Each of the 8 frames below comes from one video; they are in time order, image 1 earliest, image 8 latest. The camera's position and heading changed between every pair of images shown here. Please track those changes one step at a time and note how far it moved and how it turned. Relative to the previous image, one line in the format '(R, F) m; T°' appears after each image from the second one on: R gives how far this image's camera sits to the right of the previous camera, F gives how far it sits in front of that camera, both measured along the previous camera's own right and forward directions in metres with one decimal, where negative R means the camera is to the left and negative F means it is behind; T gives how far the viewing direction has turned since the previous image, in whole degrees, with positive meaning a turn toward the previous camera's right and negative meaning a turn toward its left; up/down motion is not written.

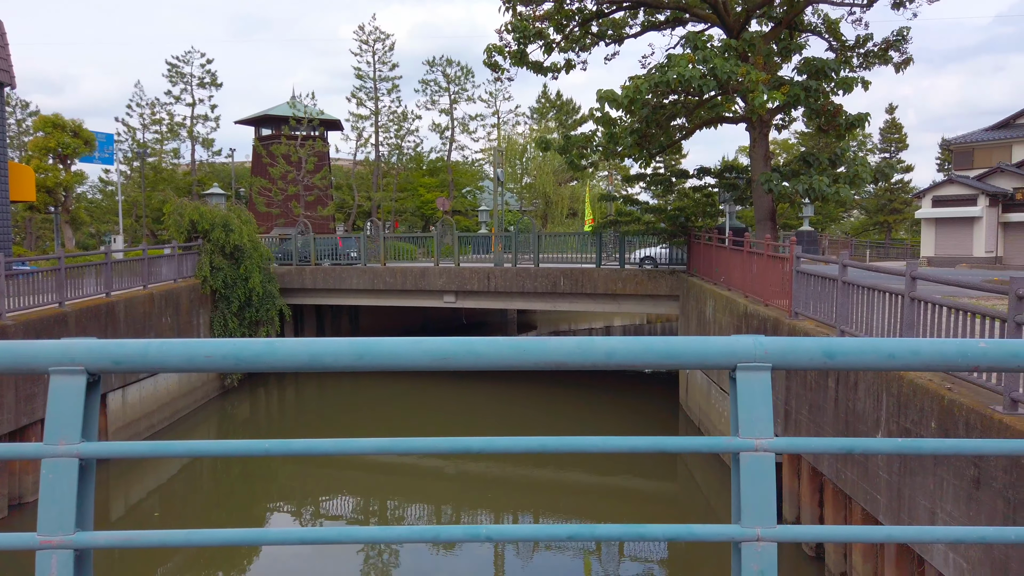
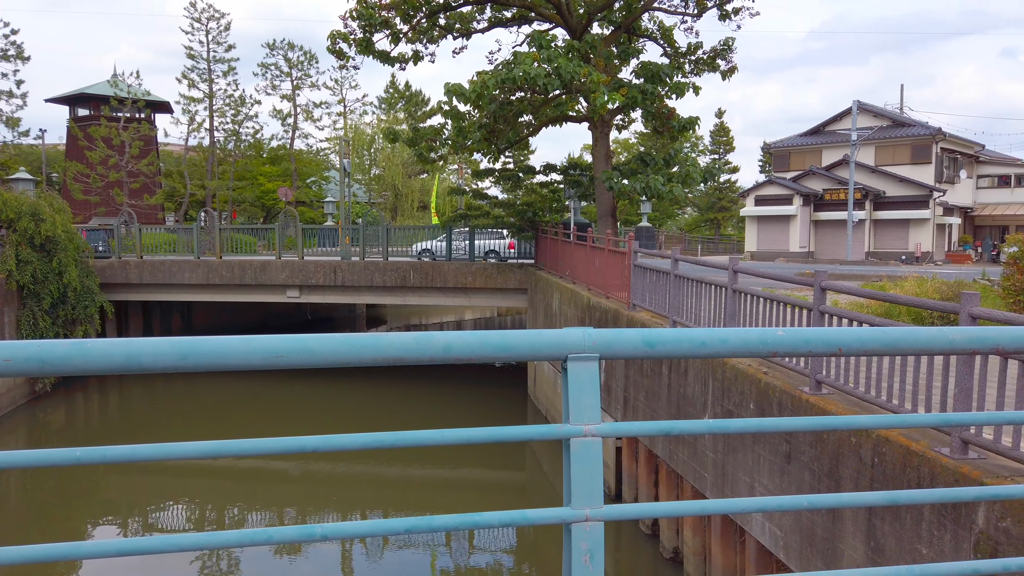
(0.0, 0.0) m; +11°
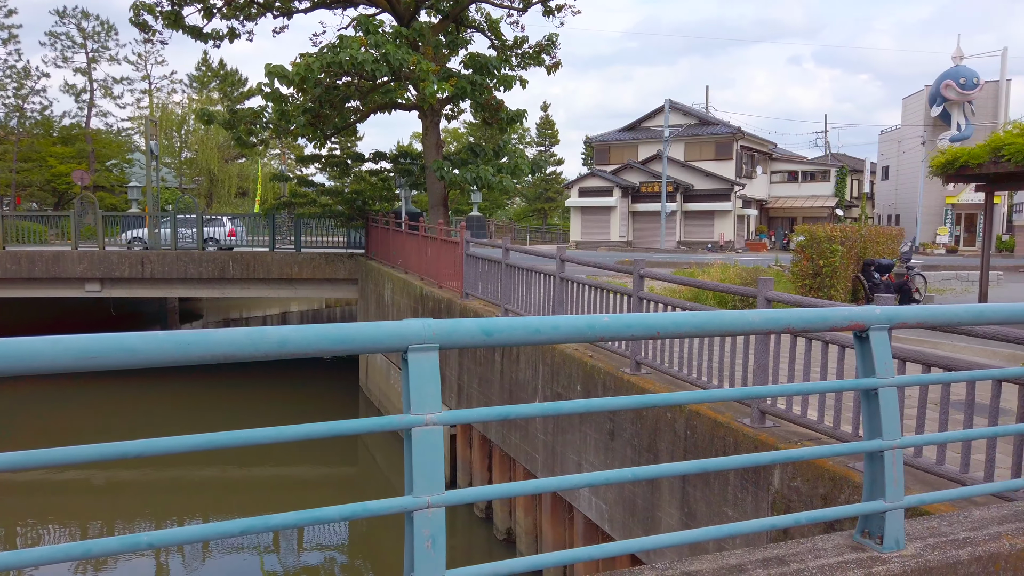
(0.0, 0.0) m; +13°
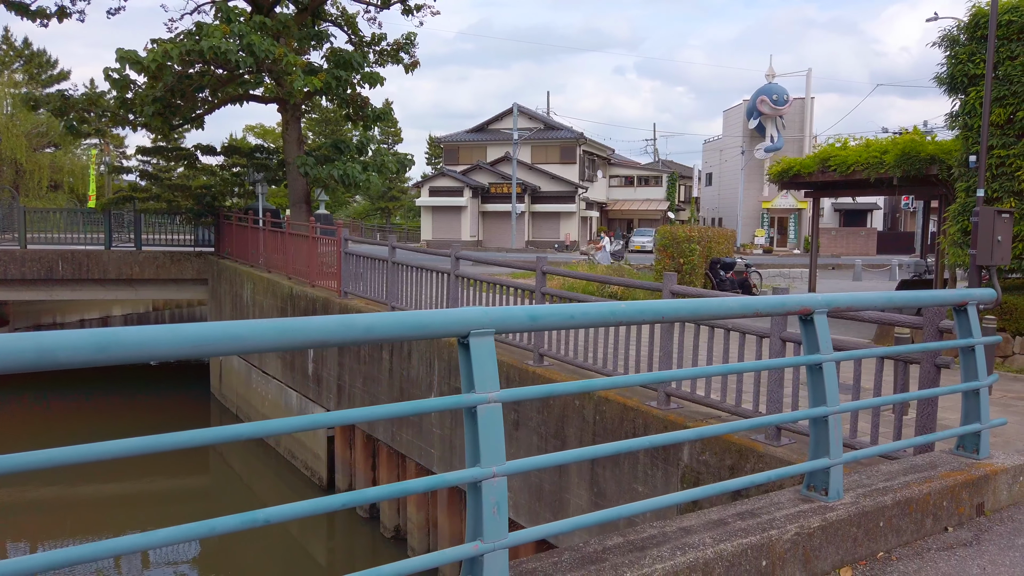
(-0.5, -0.1) m; +12°
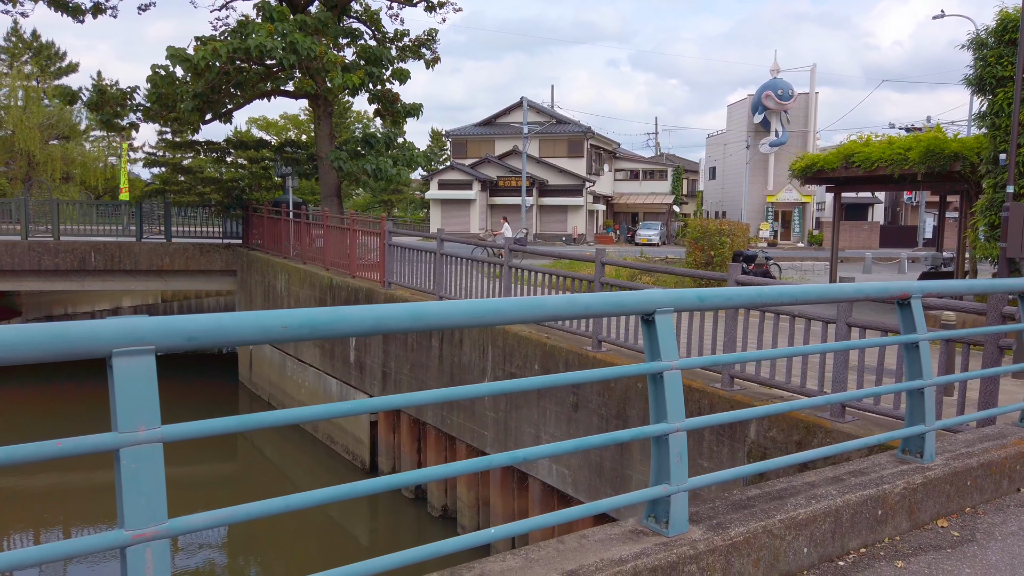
(-0.5, -0.3) m; 0°
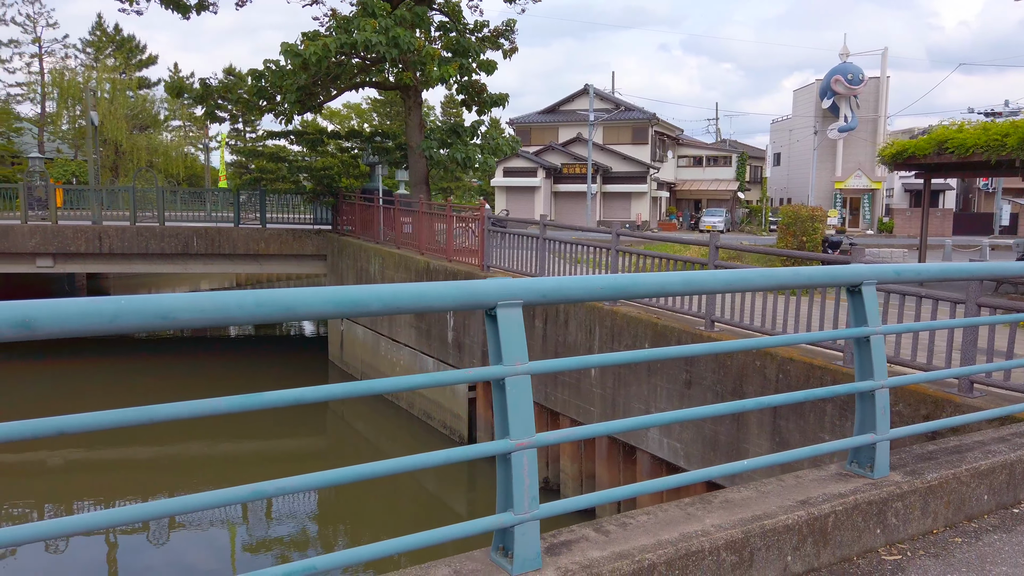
(-0.6, -0.4) m; -4°
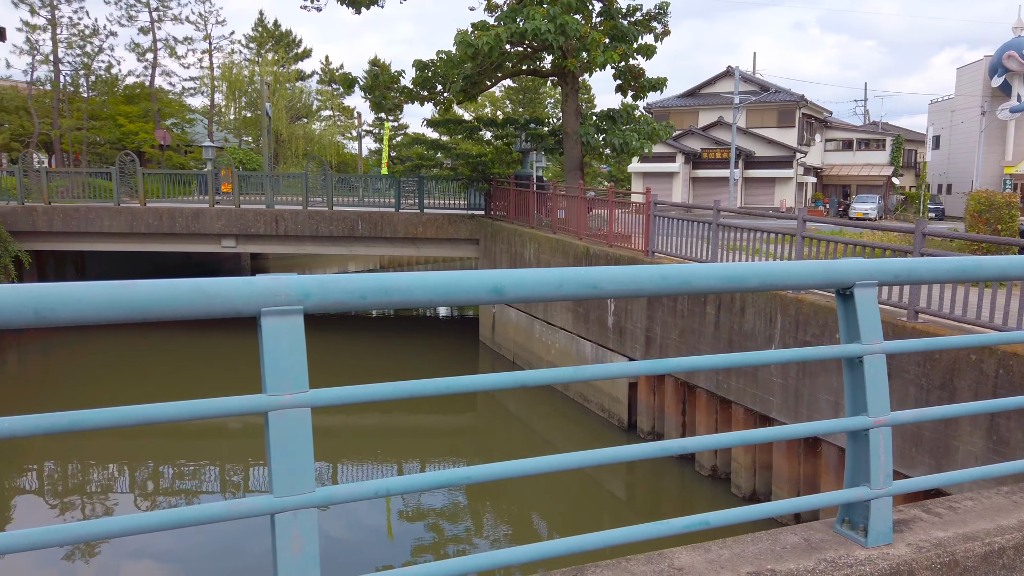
(-0.6, -0.2) m; -9°
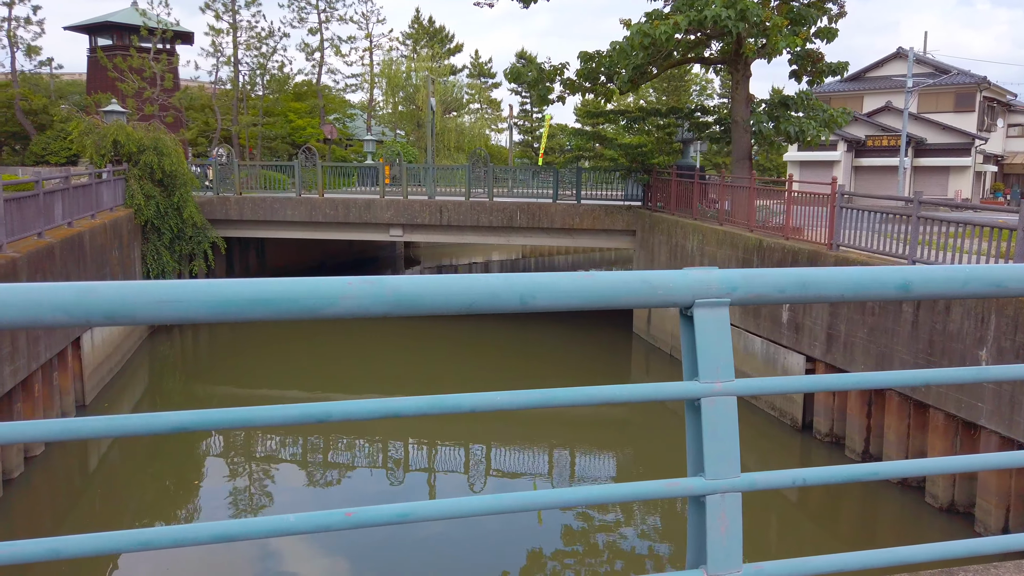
(-0.5, -0.1) m; -10°
